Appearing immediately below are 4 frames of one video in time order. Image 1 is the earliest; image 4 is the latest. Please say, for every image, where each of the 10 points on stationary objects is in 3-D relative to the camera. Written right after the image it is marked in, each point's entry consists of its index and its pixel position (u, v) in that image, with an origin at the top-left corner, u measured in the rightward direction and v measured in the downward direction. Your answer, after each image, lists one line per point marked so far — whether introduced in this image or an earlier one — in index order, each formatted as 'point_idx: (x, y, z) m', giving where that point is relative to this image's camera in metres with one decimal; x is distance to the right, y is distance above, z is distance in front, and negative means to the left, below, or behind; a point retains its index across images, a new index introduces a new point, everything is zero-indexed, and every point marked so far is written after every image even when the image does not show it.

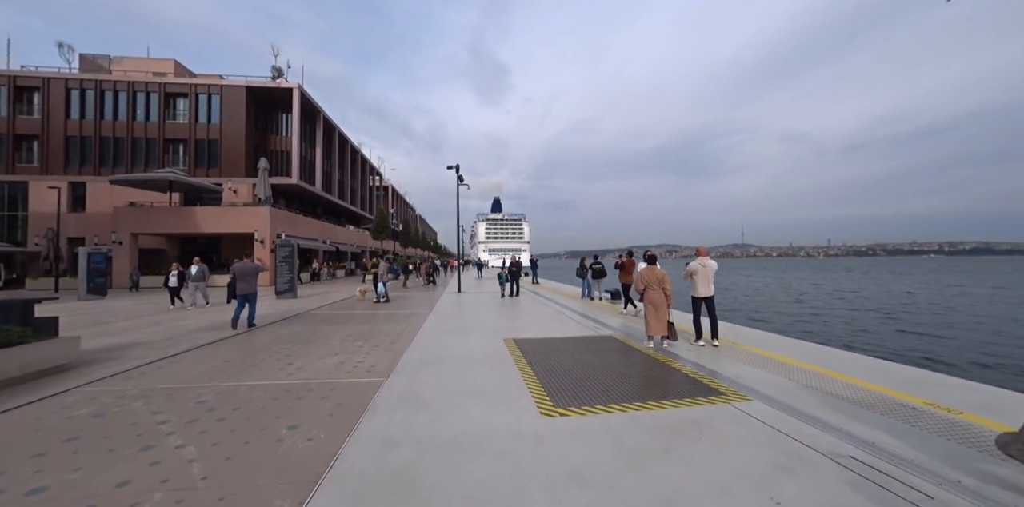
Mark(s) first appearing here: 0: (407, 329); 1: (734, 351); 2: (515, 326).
0: (-2.6, -1.9, +9.0) m
1: (+4.1, -1.8, +6.5) m
2: (+0.1, -1.9, +9.2) m
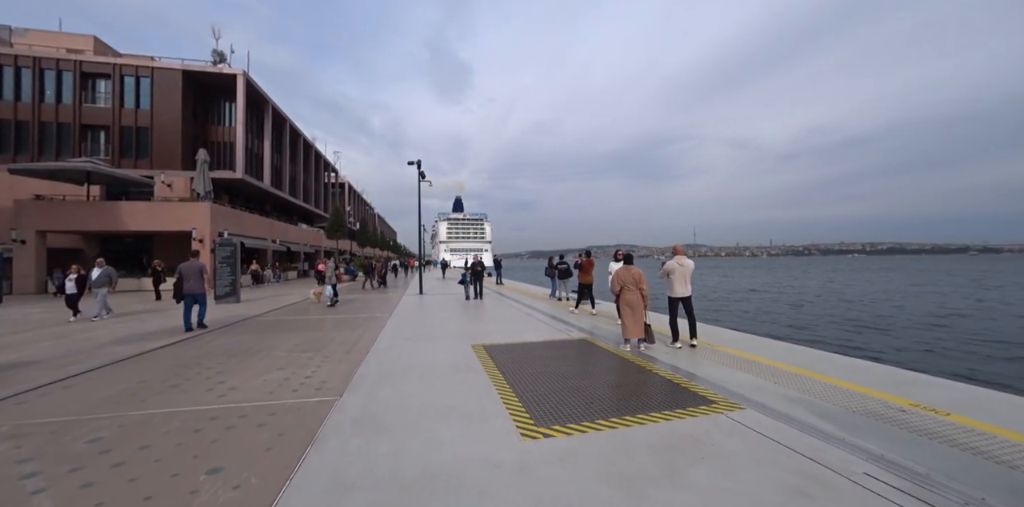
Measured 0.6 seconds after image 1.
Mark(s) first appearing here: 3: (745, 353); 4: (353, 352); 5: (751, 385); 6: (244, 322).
0: (-3.3, -1.9, +8.2) m
1: (+3.6, -1.8, +6.4) m
2: (-0.6, -1.8, +8.7) m
3: (+4.1, -1.8, +6.3) m
4: (-2.9, -1.8, +6.8) m
5: (+3.1, -1.7, +4.7) m
6: (-7.5, -1.9, +10.2) m
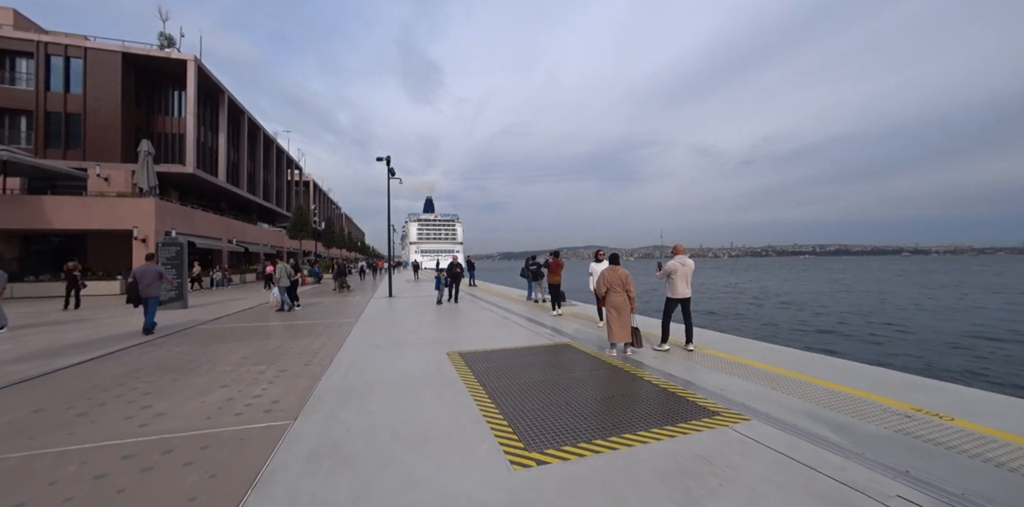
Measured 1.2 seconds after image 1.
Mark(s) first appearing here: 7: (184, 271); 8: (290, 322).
0: (-3.7, -1.9, +7.4) m
1: (+3.2, -1.8, +6.1) m
2: (-1.1, -1.8, +8.1) m
3: (+3.8, -1.8, +6.1) m
4: (-3.2, -1.8, +6.0) m
5: (+2.9, -1.7, +4.4) m
6: (-8.1, -1.9, +9.1) m
7: (-13.3, -0.8, +14.9) m
8: (-6.1, -1.9, +10.0) m
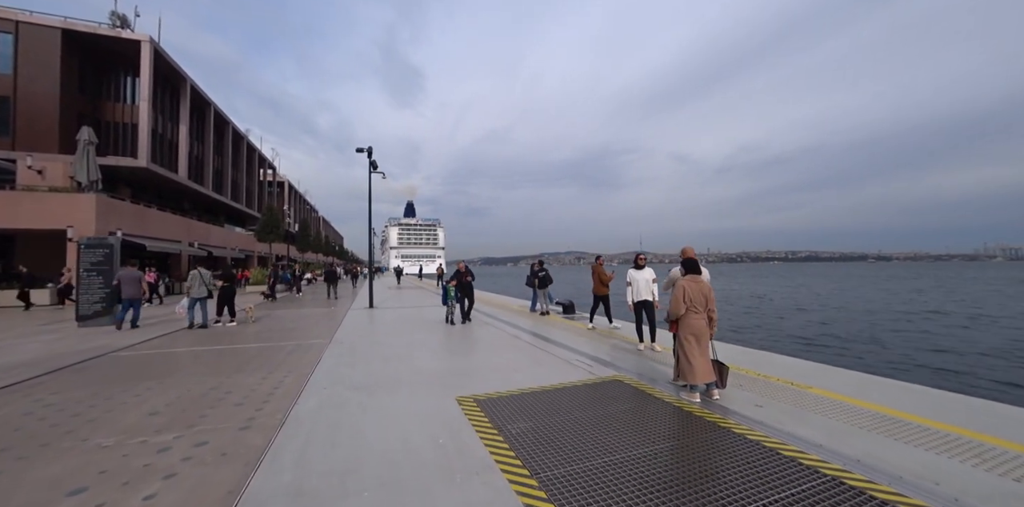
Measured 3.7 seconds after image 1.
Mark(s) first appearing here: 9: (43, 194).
0: (-3.3, -1.9, +5.3) m
1: (+3.7, -1.8, +4.4) m
2: (-0.7, -1.9, +6.1) m
3: (+4.3, -1.8, +4.4) m
4: (-2.7, -1.9, +4.0) m
5: (+3.5, -1.7, +2.6) m
6: (-7.7, -2.0, +6.8) m
7: (-13.2, -0.9, +12.3) m
8: (-5.8, -2.0, +7.8) m
9: (-25.4, +3.2, +19.4) m
